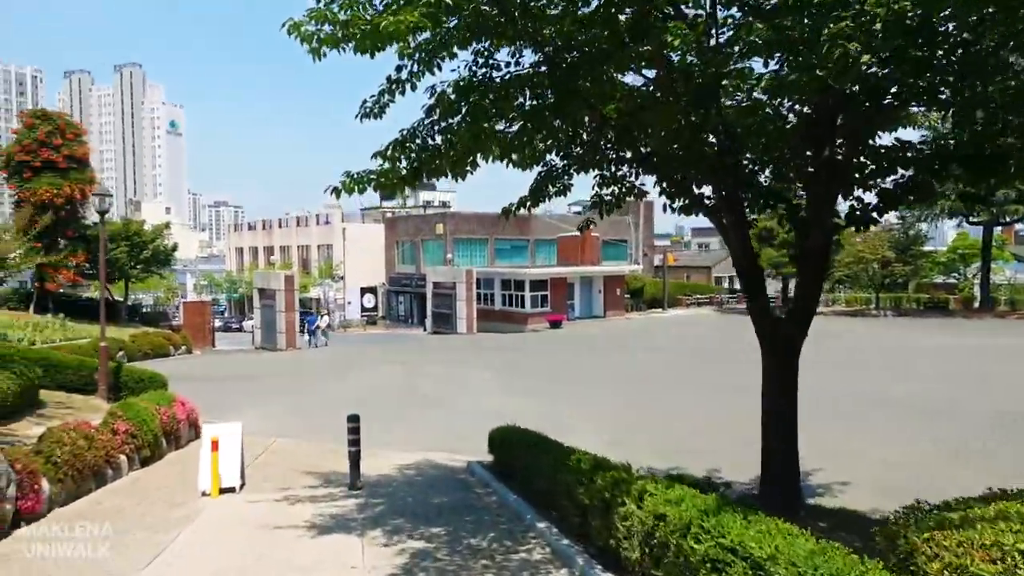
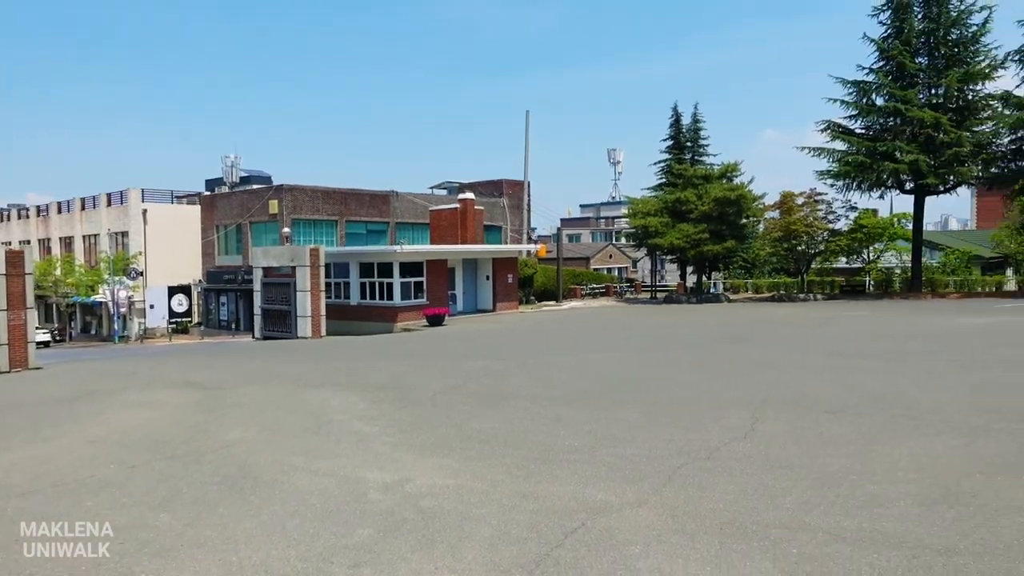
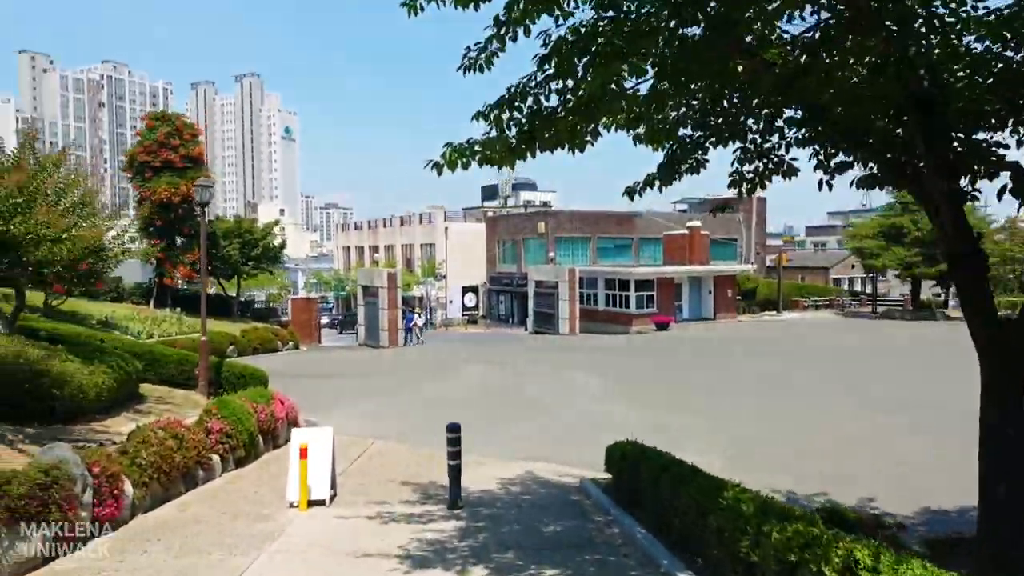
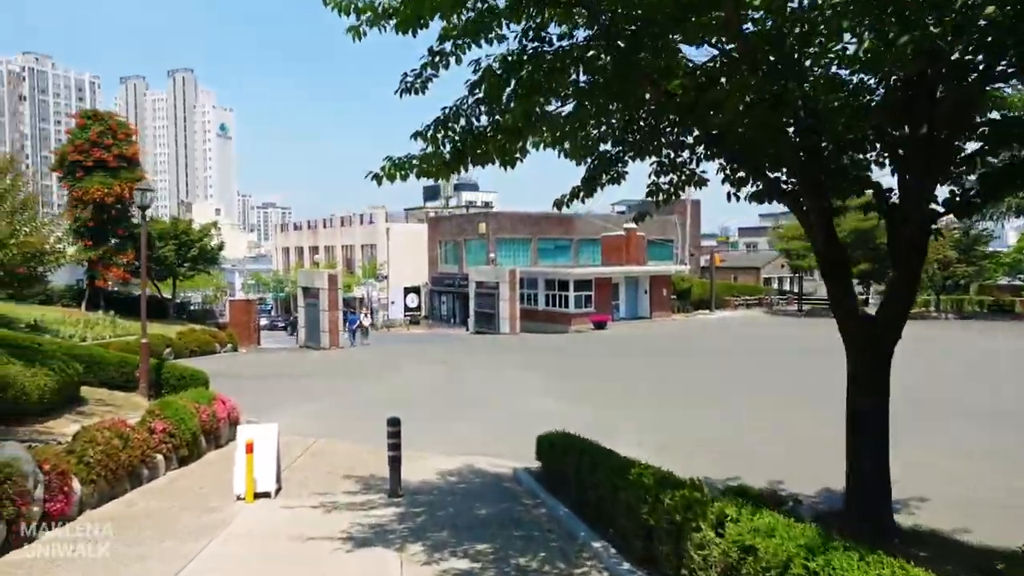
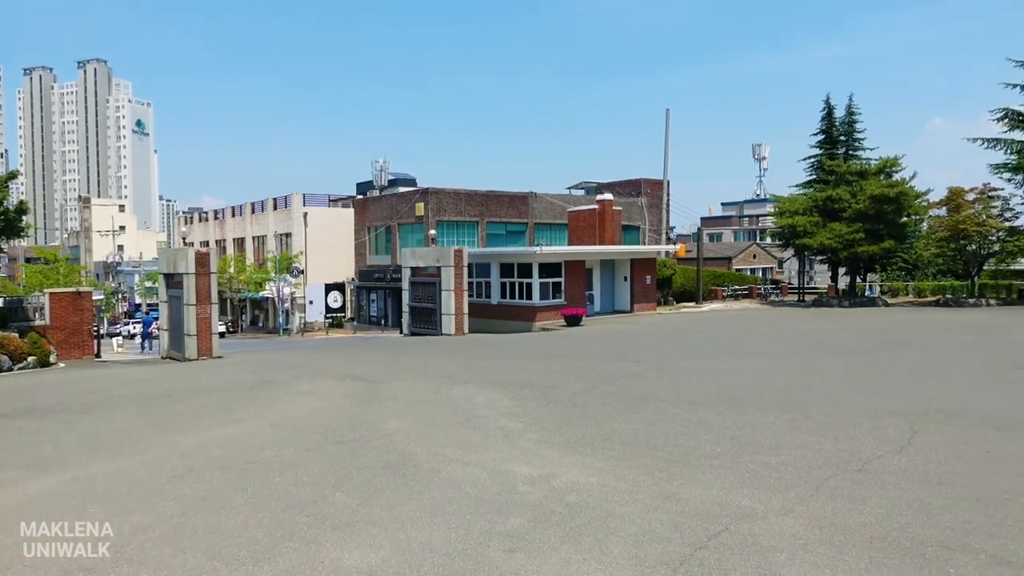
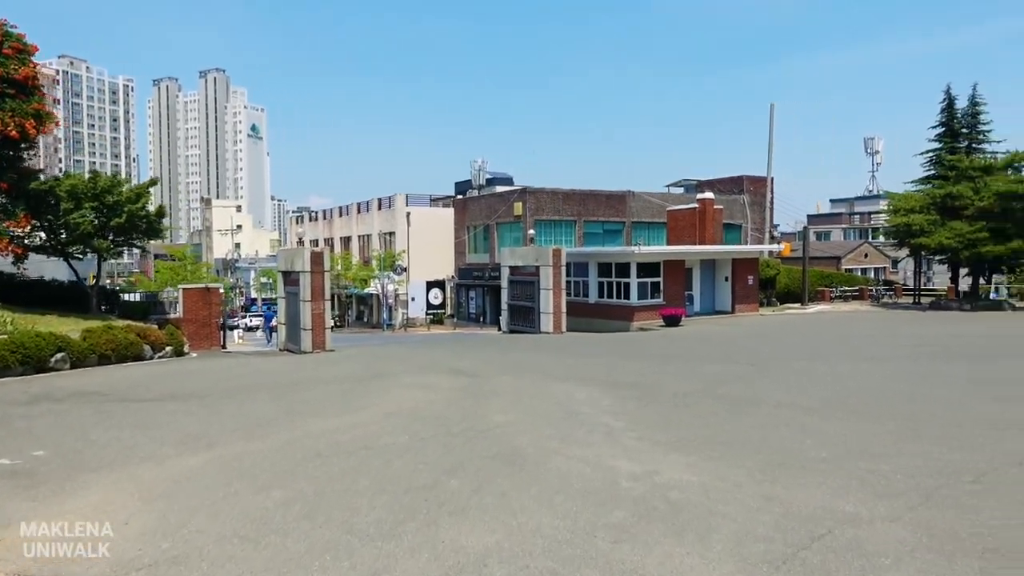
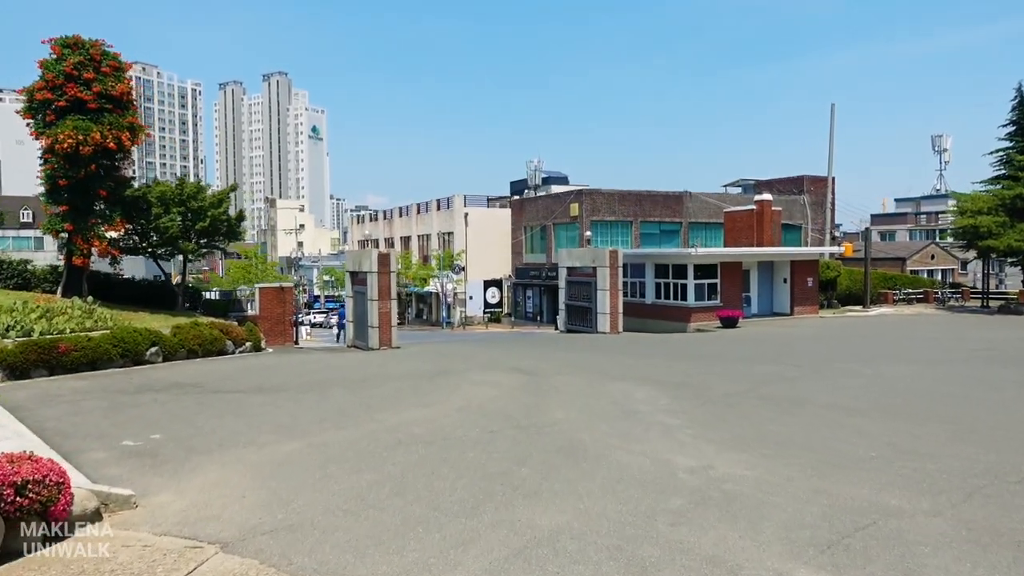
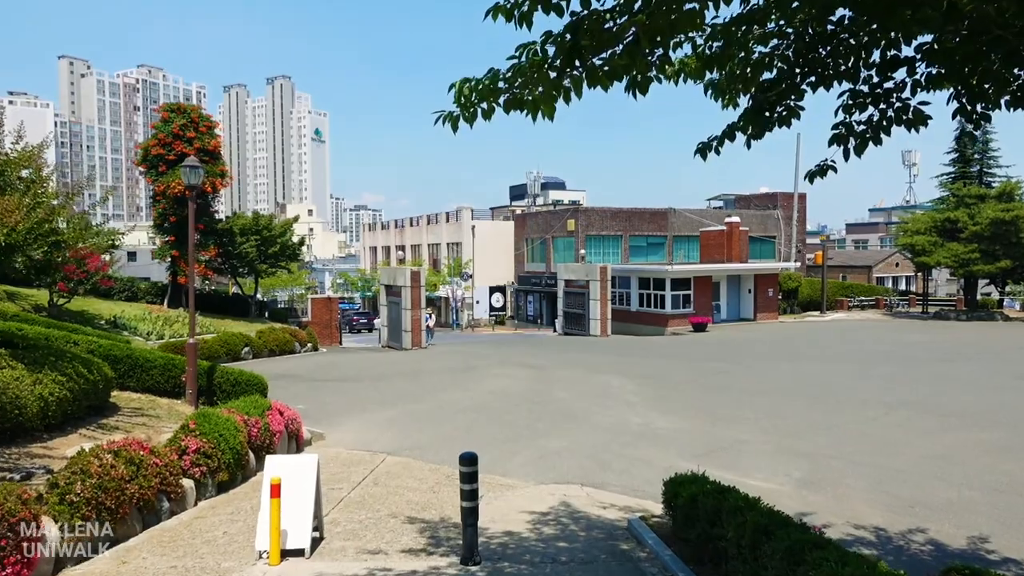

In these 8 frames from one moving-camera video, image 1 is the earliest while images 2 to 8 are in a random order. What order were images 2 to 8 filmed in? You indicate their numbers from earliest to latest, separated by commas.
4, 3, 8, 7, 6, 5, 2
